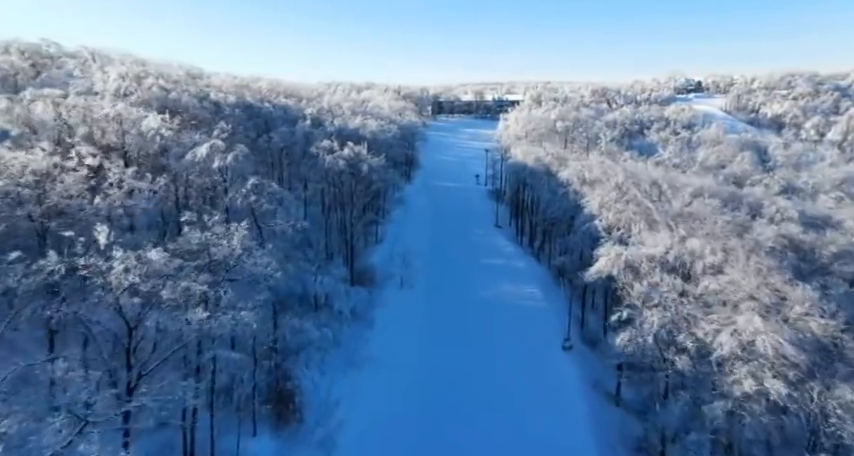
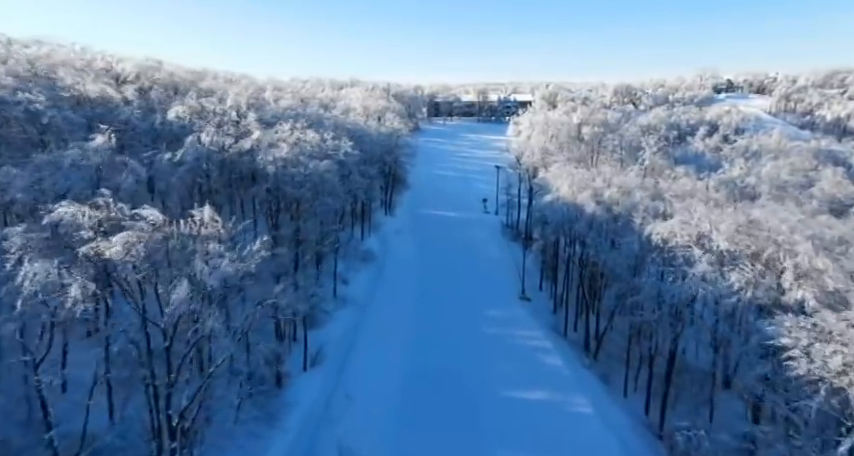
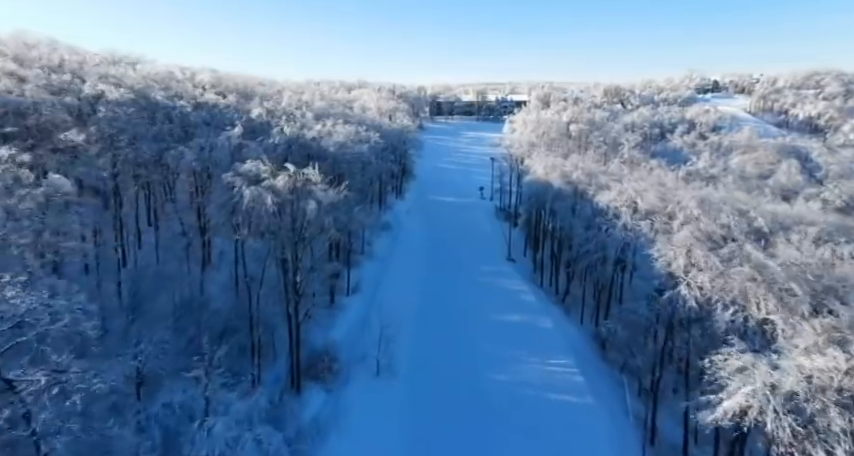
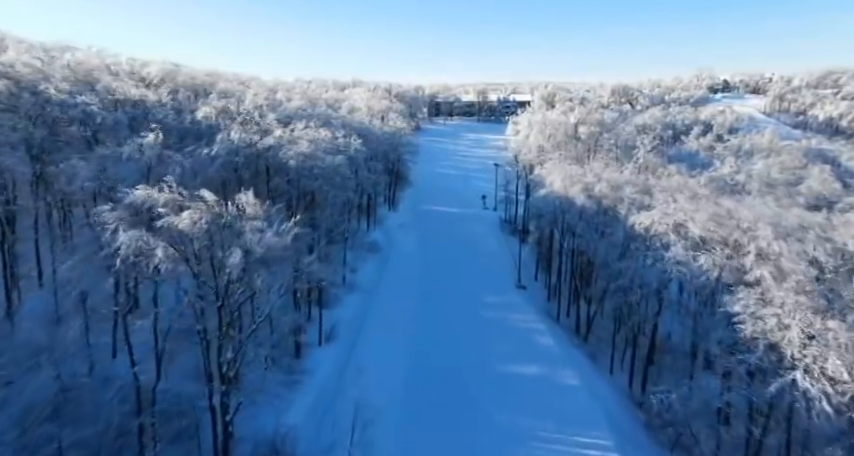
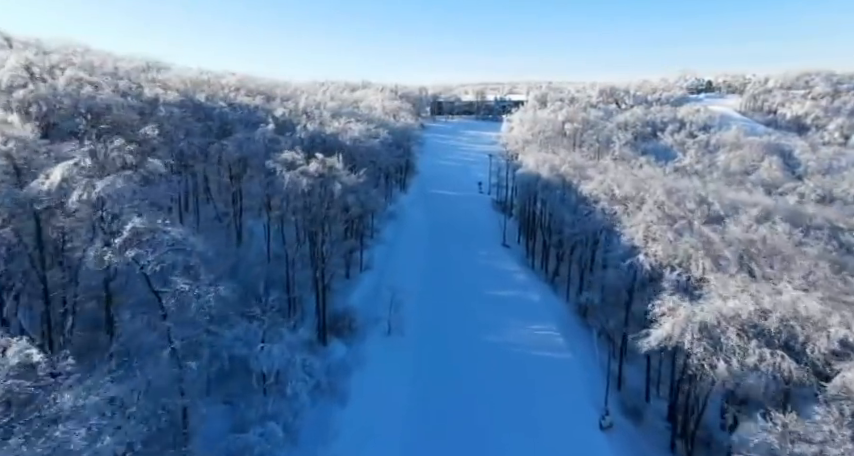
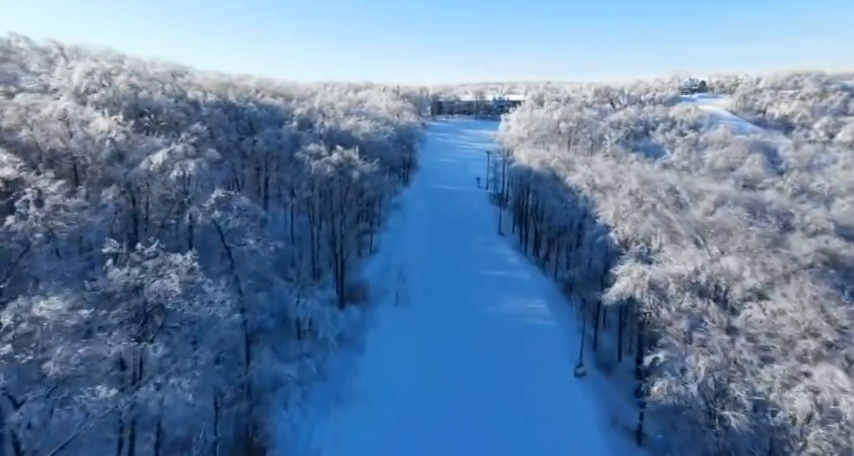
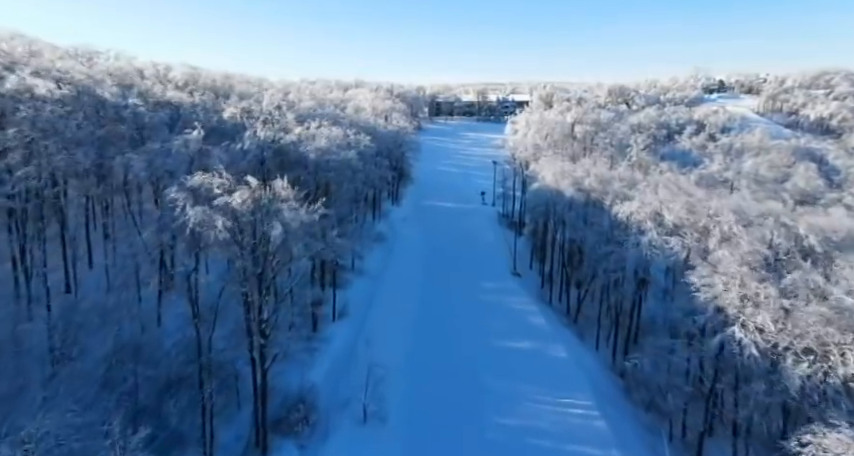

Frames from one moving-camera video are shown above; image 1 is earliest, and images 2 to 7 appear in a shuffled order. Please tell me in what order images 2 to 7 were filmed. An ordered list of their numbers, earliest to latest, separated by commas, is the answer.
6, 5, 3, 7, 4, 2
